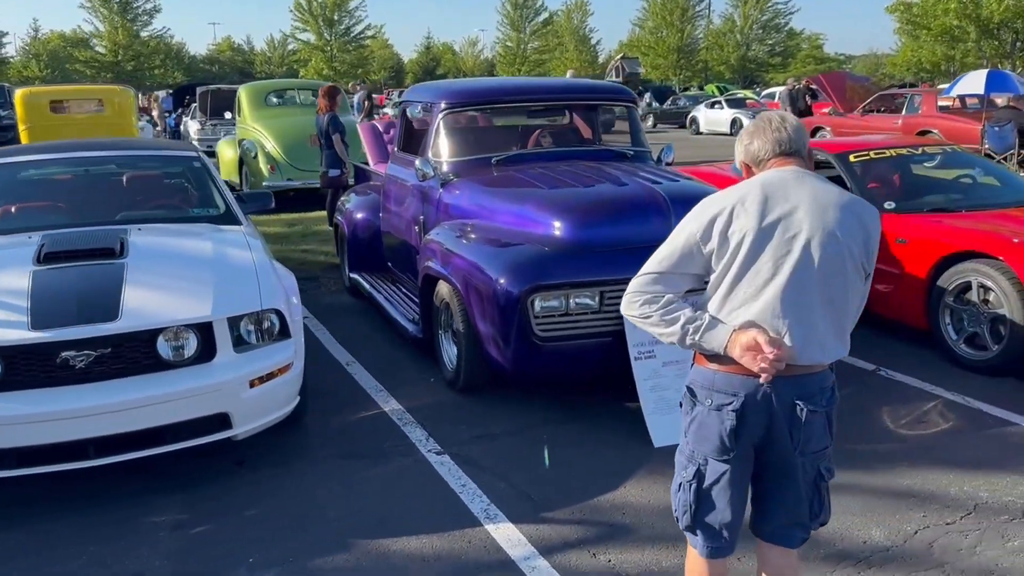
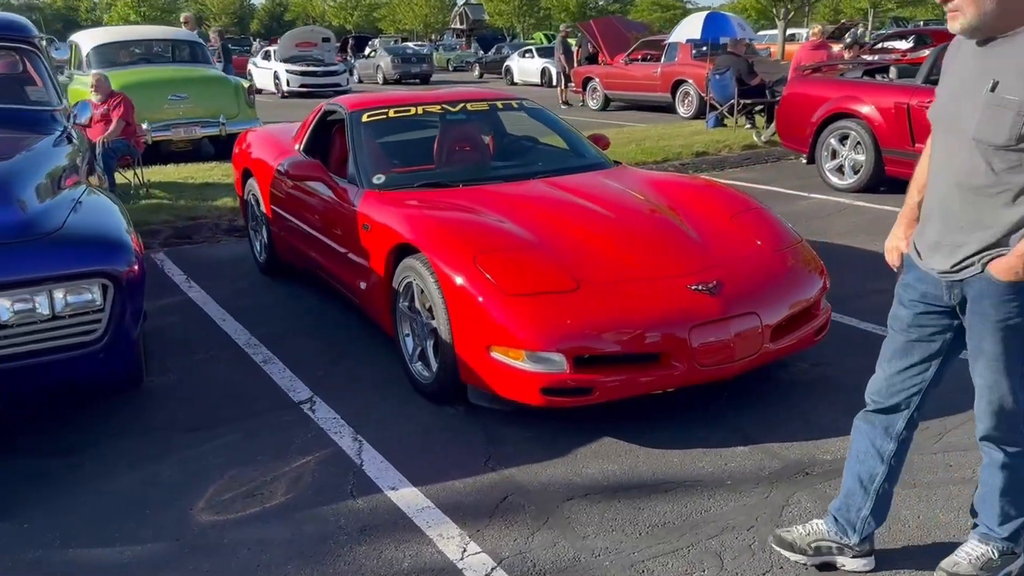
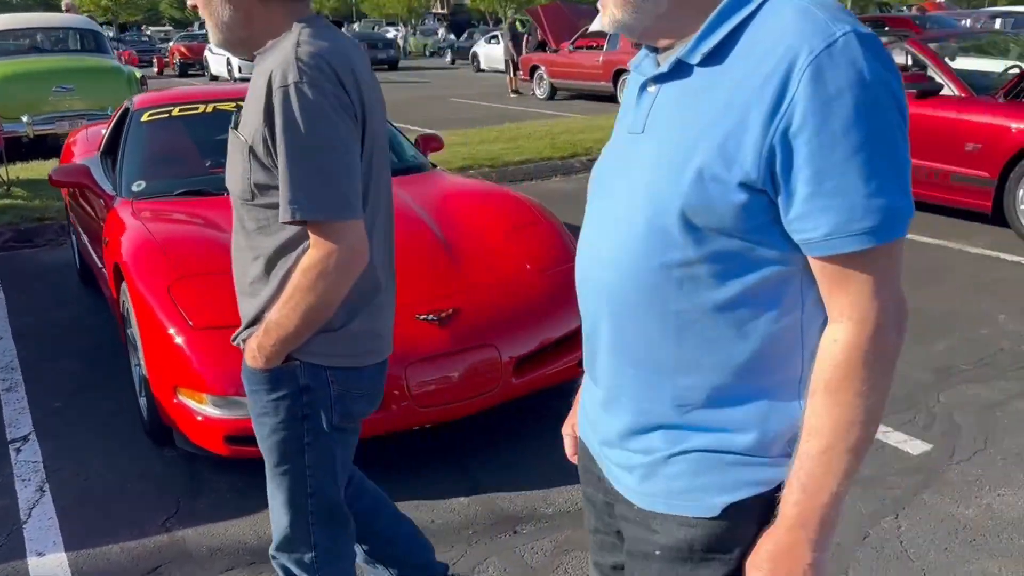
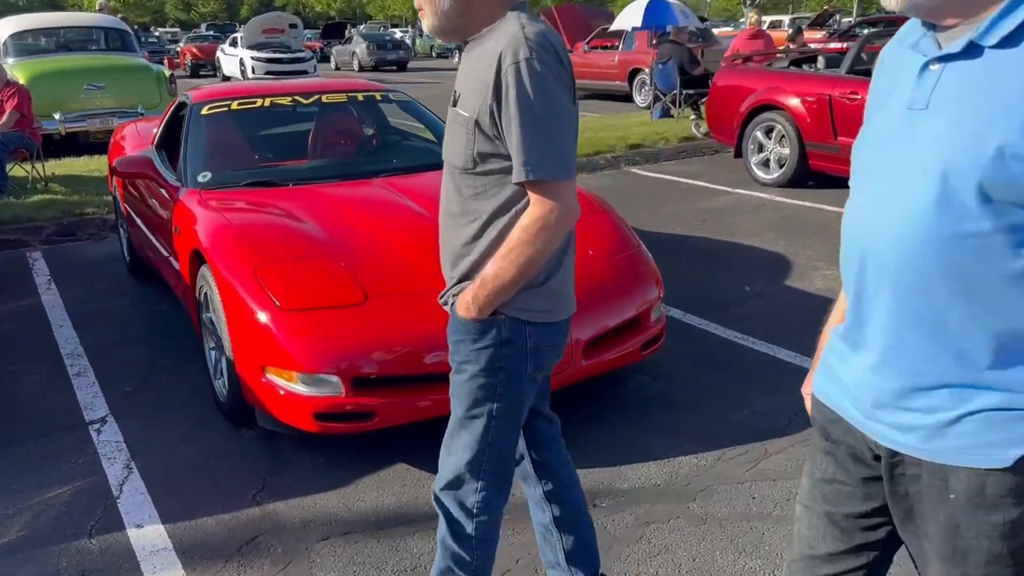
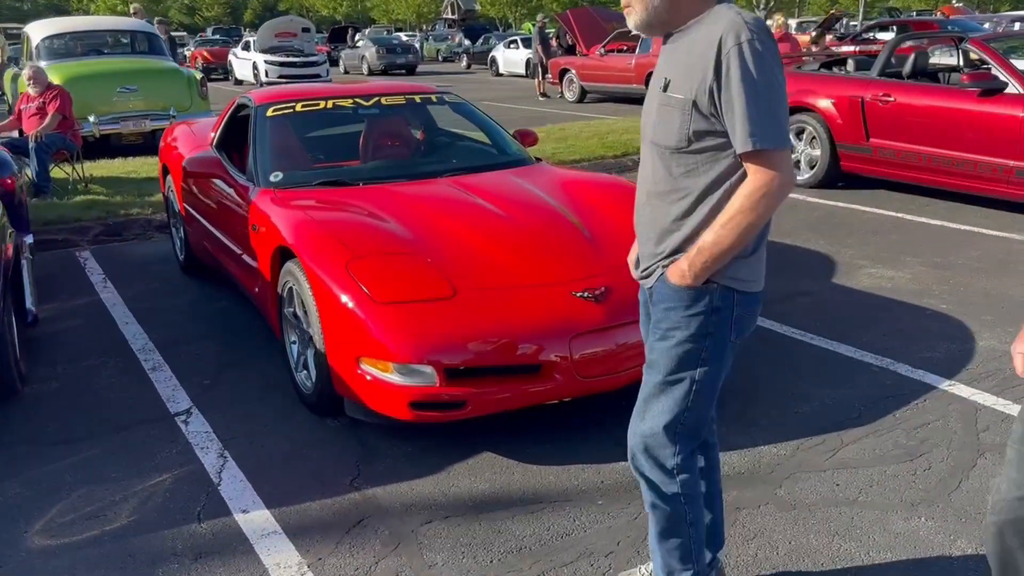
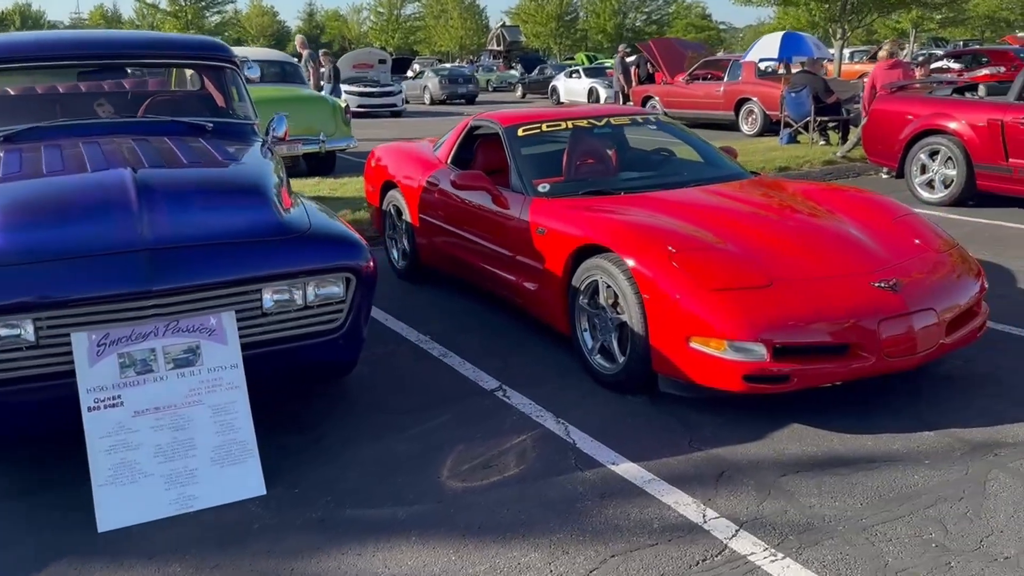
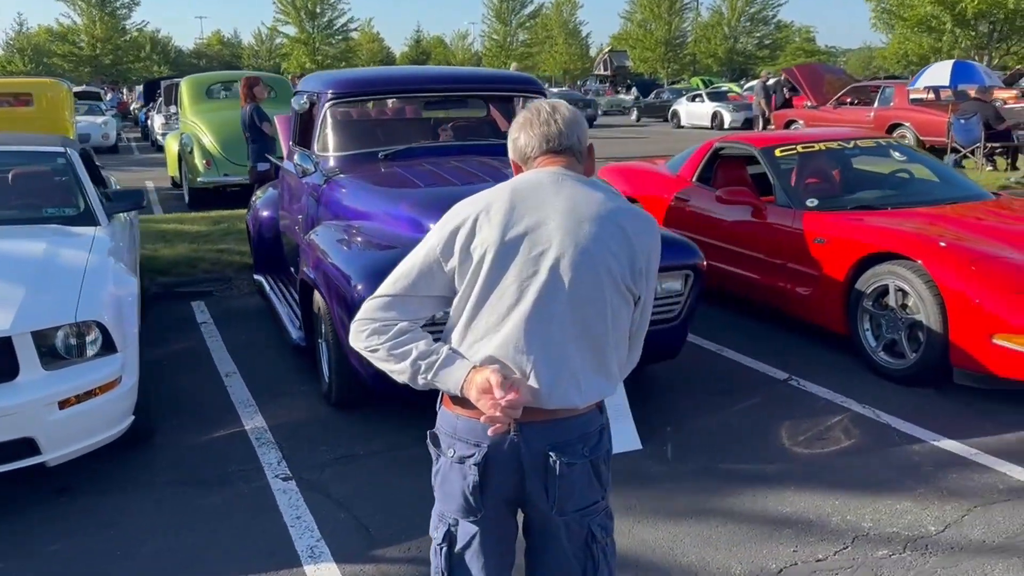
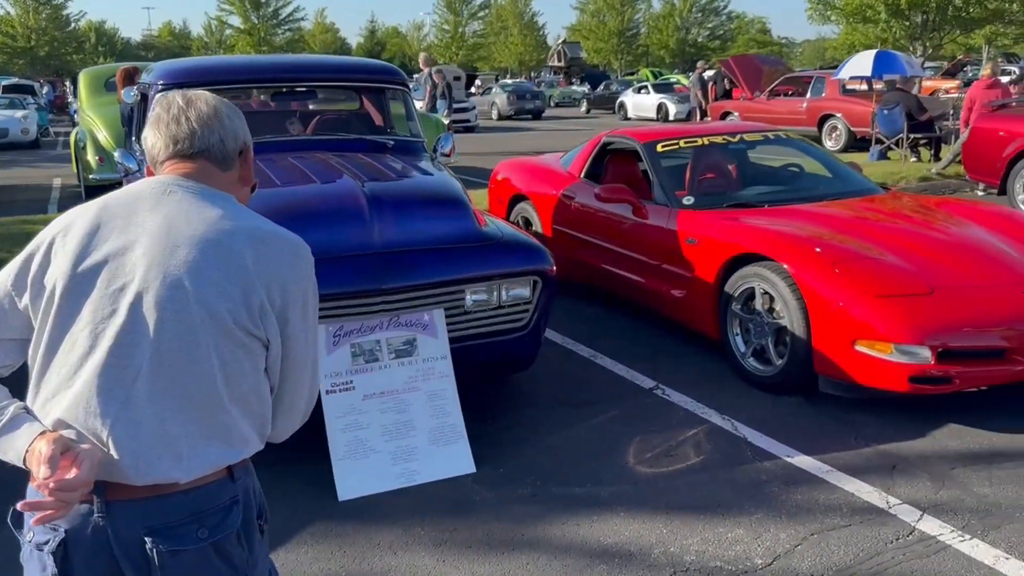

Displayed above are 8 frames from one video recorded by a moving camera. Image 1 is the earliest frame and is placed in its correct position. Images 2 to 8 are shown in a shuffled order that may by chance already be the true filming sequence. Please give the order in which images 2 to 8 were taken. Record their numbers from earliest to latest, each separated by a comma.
7, 8, 6, 2, 5, 4, 3
